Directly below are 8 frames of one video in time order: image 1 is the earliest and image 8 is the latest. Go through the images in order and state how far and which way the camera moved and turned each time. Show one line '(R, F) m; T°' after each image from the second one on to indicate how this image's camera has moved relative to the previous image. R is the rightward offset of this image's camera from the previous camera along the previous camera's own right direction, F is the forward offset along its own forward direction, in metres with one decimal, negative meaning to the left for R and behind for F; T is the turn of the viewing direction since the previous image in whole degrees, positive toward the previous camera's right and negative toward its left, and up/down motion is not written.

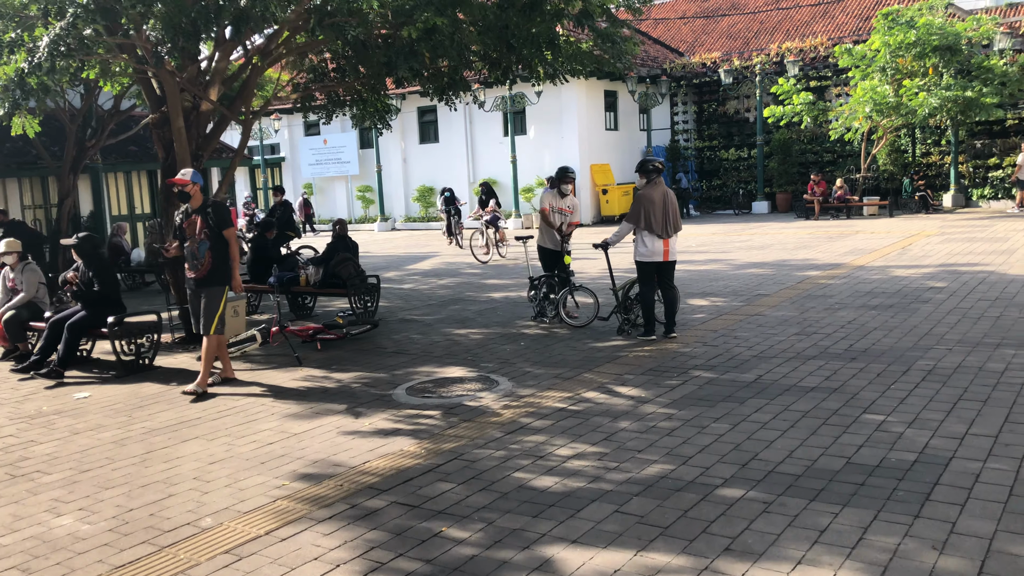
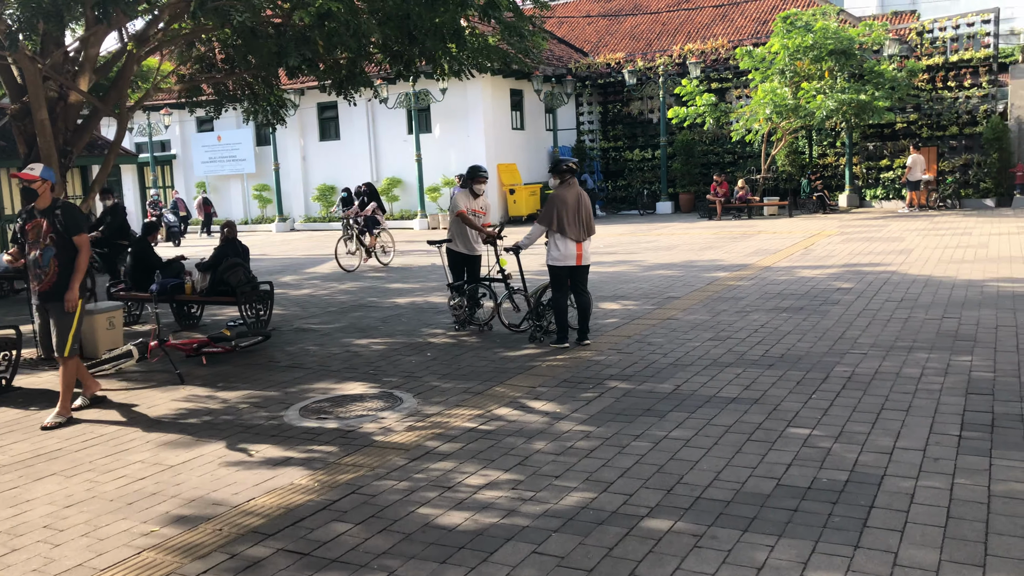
(0.0, +0.5) m; +6°
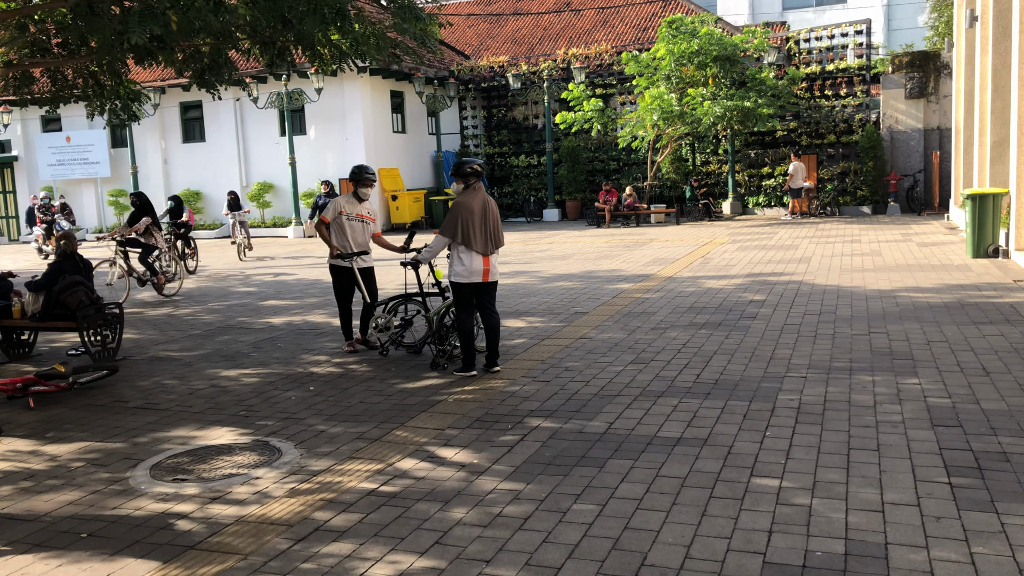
(-0.1, +1.0) m; +8°
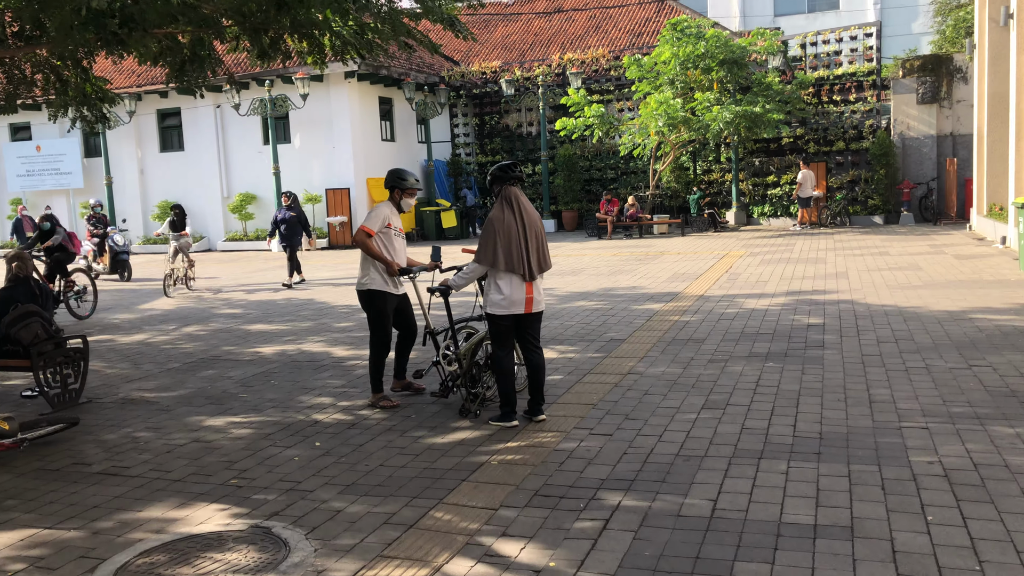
(-0.5, +1.2) m; +1°
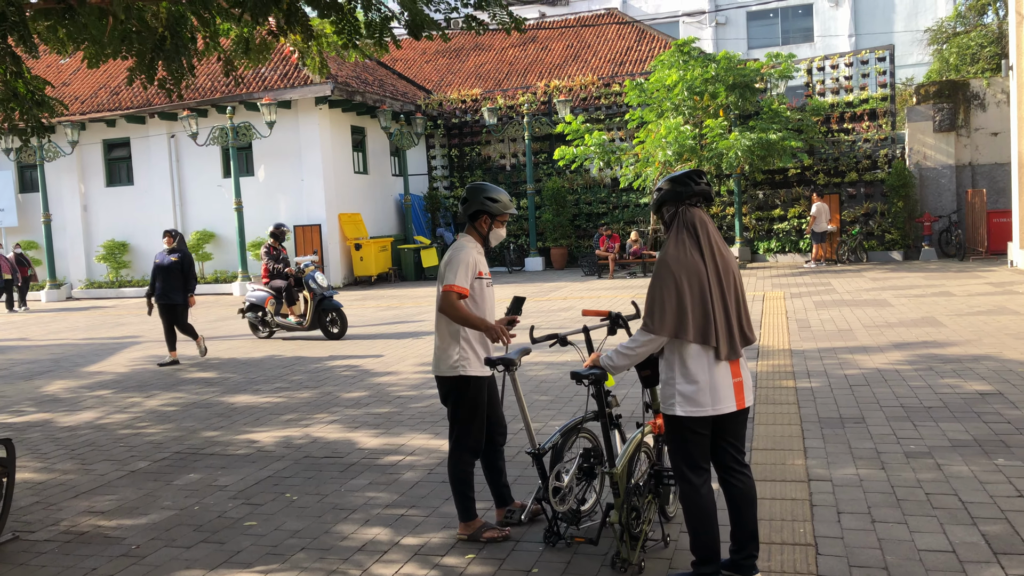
(-1.0, +2.2) m; +3°
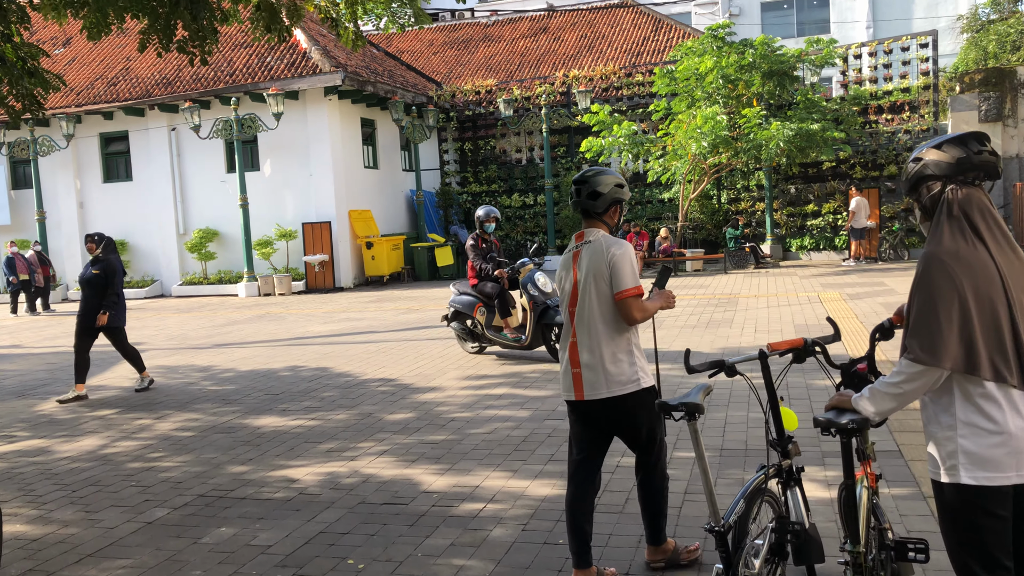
(-0.6, +1.2) m; 0°
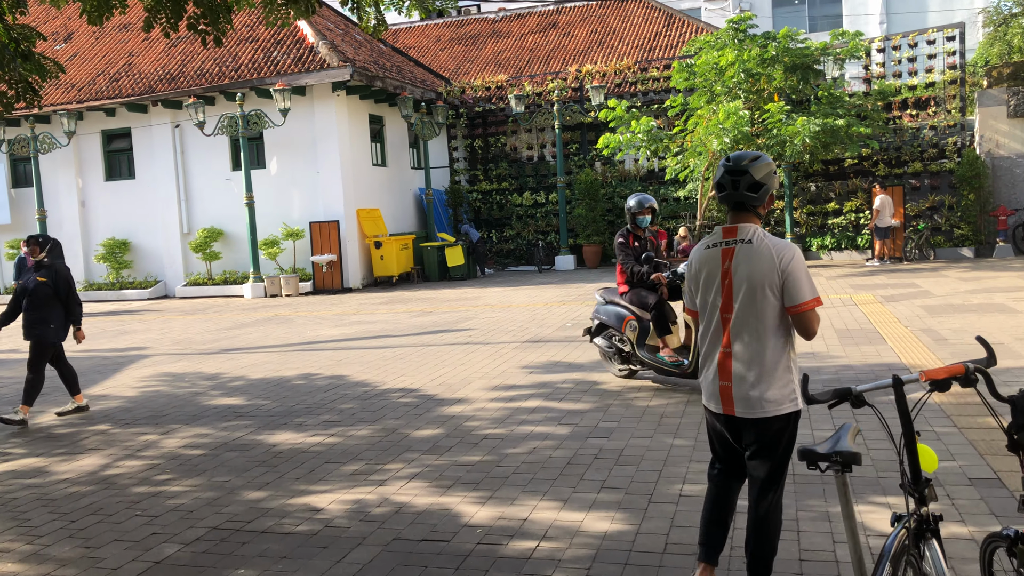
(-0.3, +0.6) m; 0°
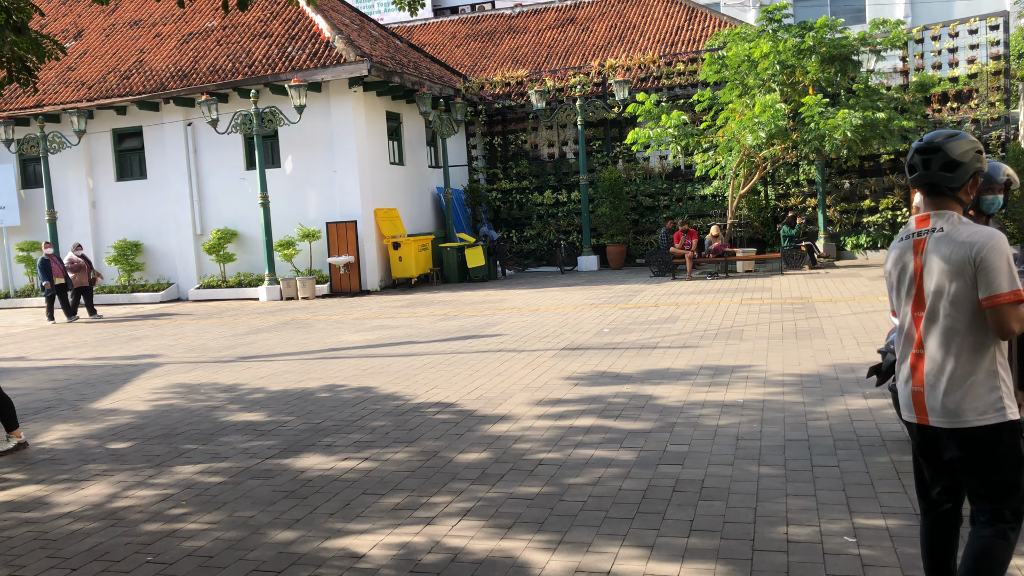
(-0.3, +0.7) m; -1°
